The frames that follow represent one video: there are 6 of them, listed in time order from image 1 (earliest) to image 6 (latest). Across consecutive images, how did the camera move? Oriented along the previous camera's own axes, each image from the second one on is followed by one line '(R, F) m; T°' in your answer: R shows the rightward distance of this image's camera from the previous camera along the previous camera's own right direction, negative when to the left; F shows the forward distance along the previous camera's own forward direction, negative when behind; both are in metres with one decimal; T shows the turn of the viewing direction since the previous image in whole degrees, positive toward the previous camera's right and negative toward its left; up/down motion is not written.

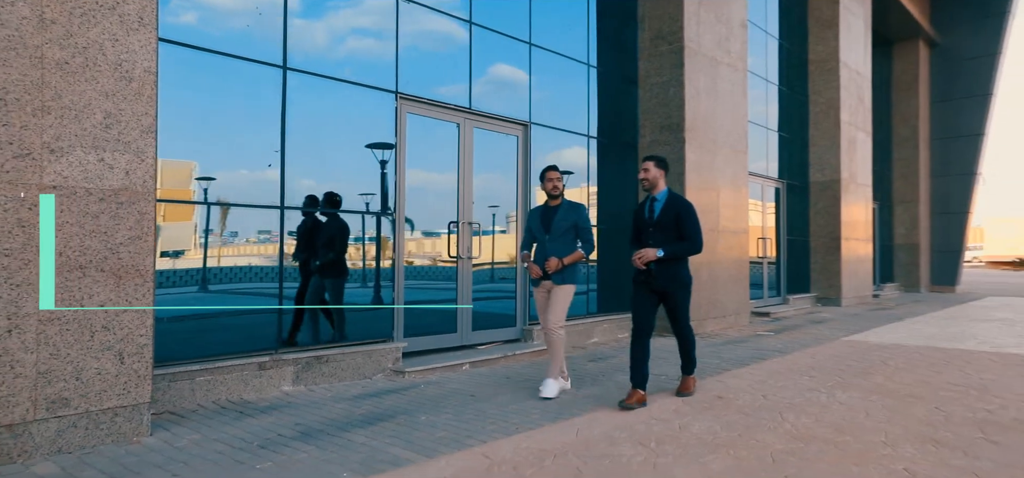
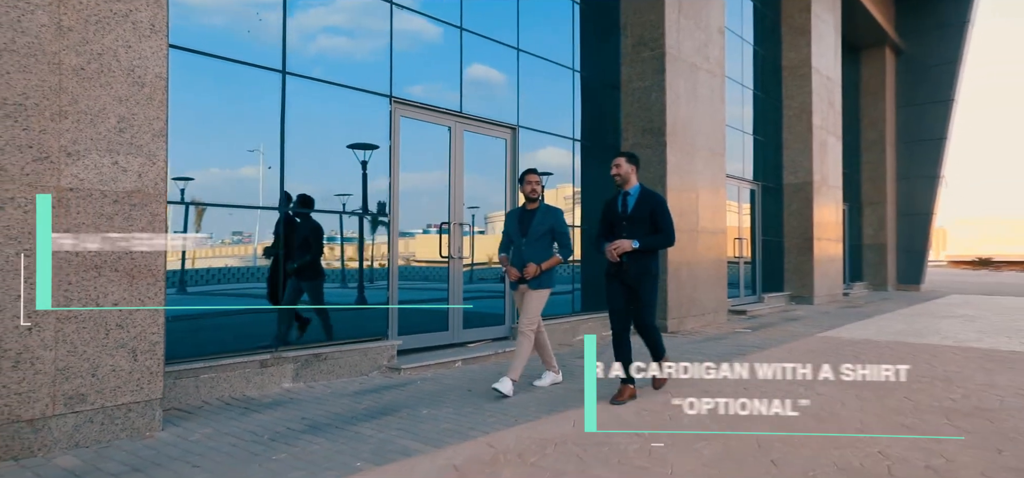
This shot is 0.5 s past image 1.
(-0.2, -0.2) m; +2°
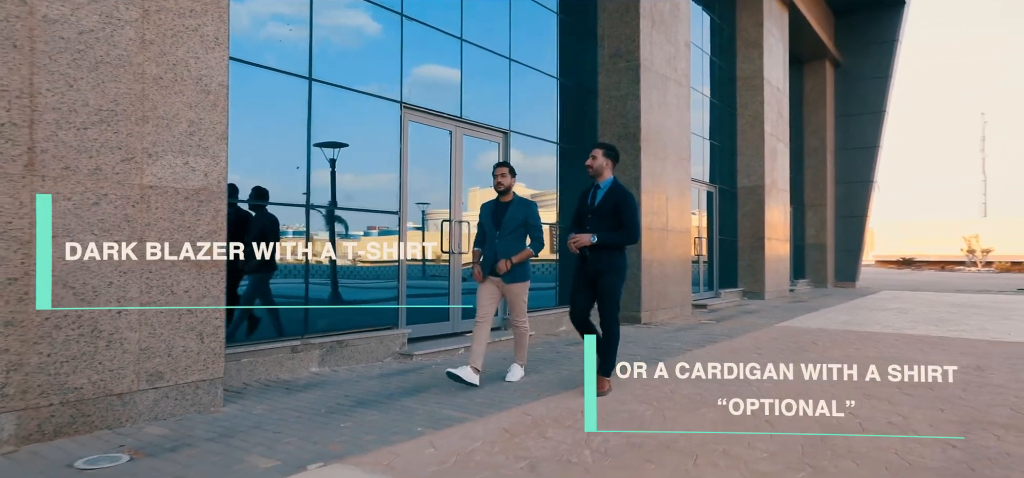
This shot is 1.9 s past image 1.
(-0.6, -0.6) m; +5°
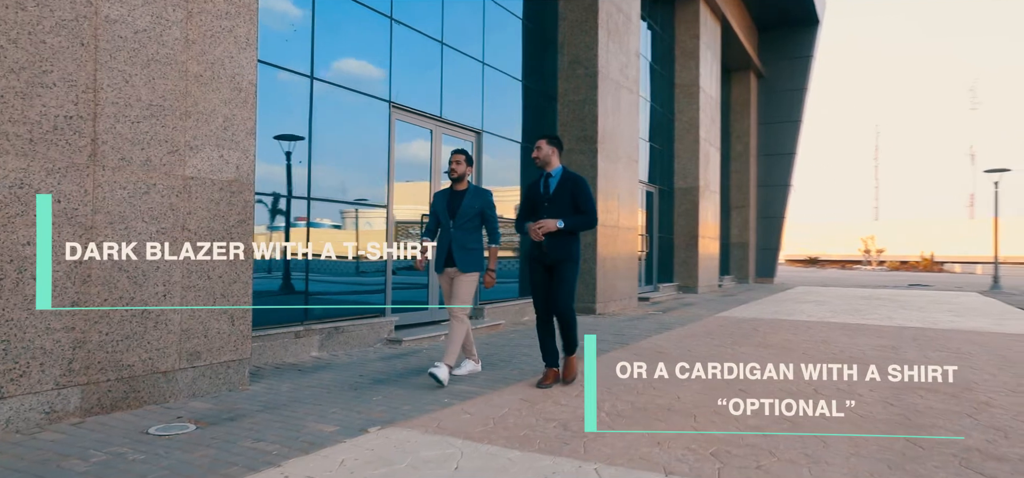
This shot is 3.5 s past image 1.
(-0.7, -0.5) m; +7°
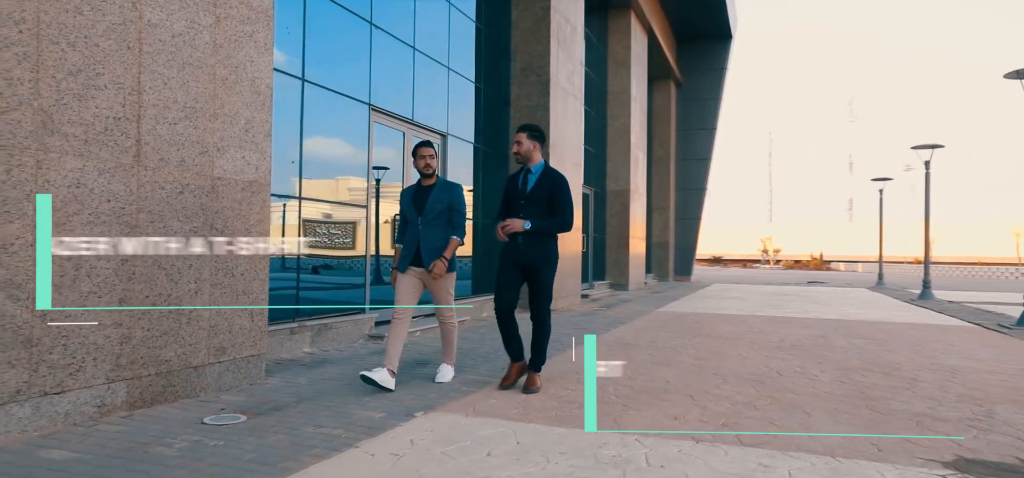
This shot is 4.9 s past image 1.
(-0.8, -0.4) m; +8°
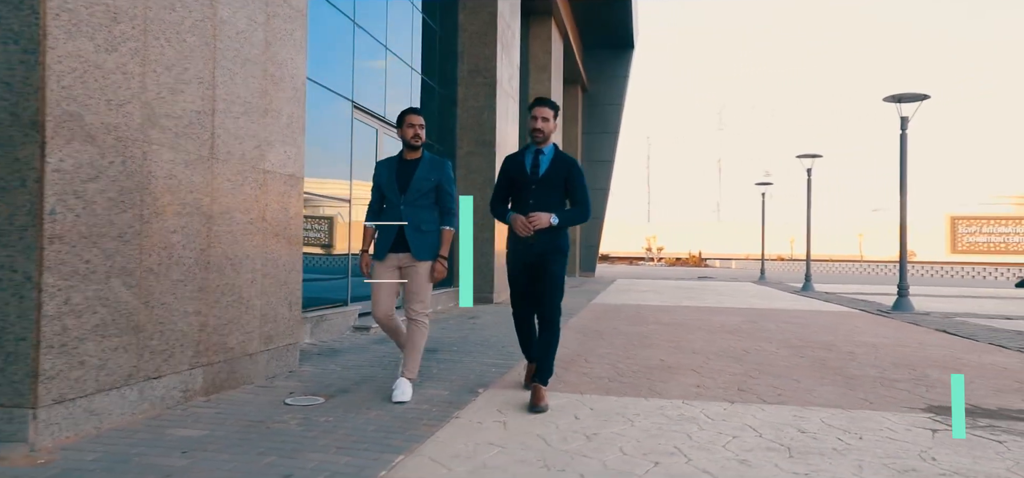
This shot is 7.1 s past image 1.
(-1.1, -0.4) m; +10°
